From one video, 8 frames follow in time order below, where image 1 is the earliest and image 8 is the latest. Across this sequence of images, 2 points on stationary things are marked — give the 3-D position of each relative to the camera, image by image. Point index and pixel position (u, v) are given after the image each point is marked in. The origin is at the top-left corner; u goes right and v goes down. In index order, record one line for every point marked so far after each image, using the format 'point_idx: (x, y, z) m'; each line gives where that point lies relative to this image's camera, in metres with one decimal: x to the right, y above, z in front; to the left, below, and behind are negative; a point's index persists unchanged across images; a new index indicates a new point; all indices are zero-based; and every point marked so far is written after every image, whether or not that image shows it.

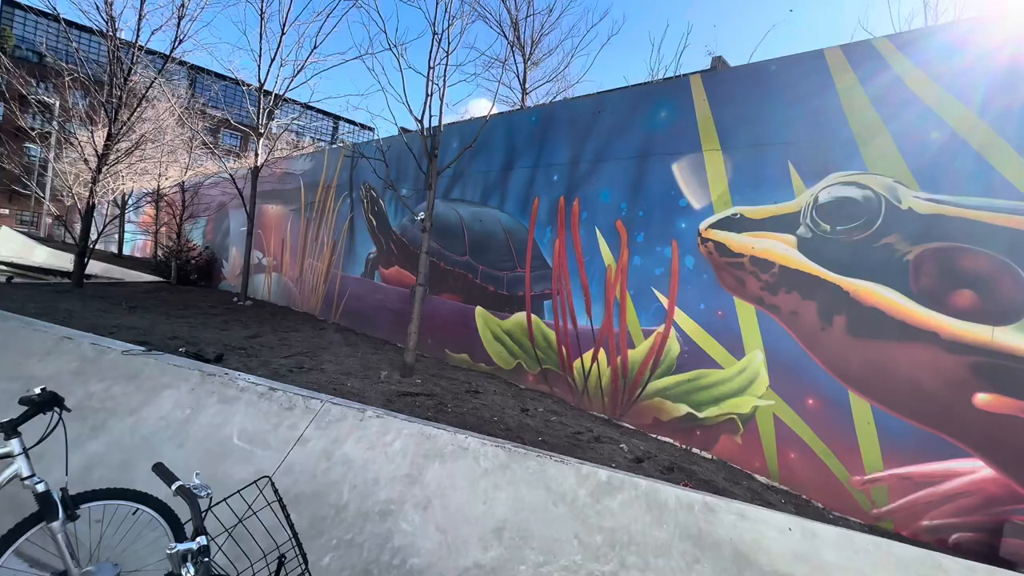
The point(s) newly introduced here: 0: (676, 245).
0: (+1.7, +0.4, +5.1) m
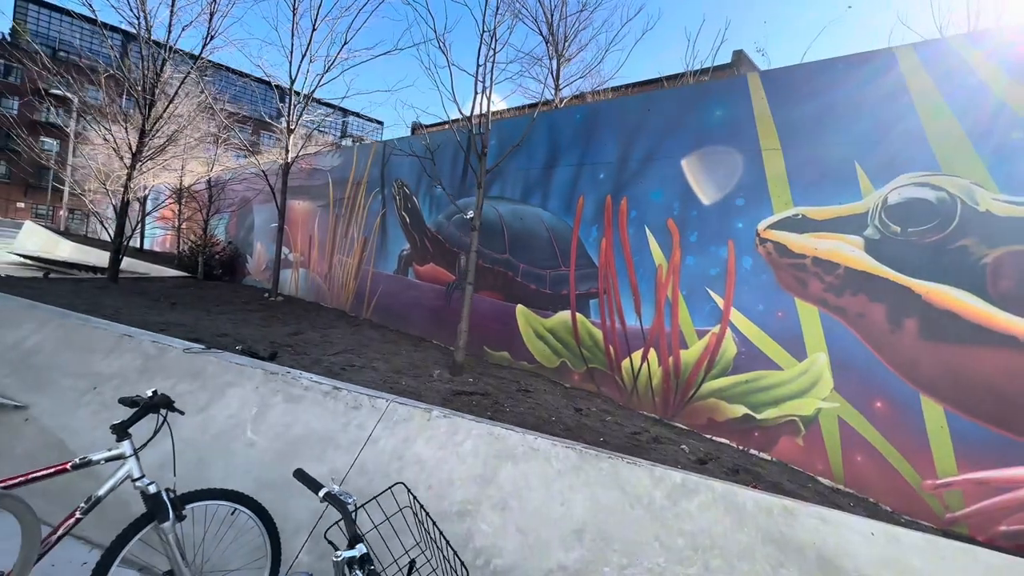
0: (+2.3, +0.4, +5.1) m
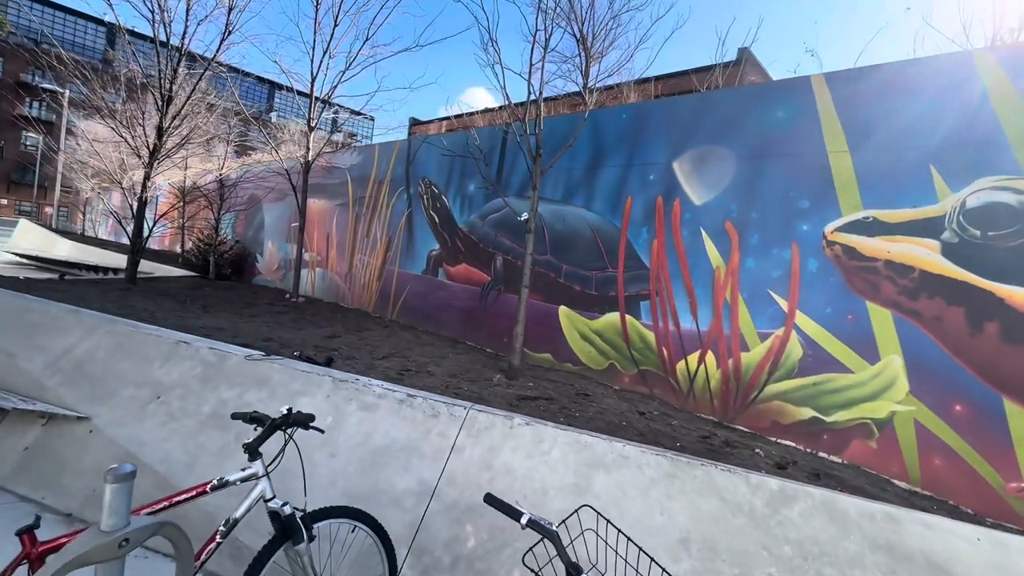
0: (+2.9, +0.4, +5.1) m
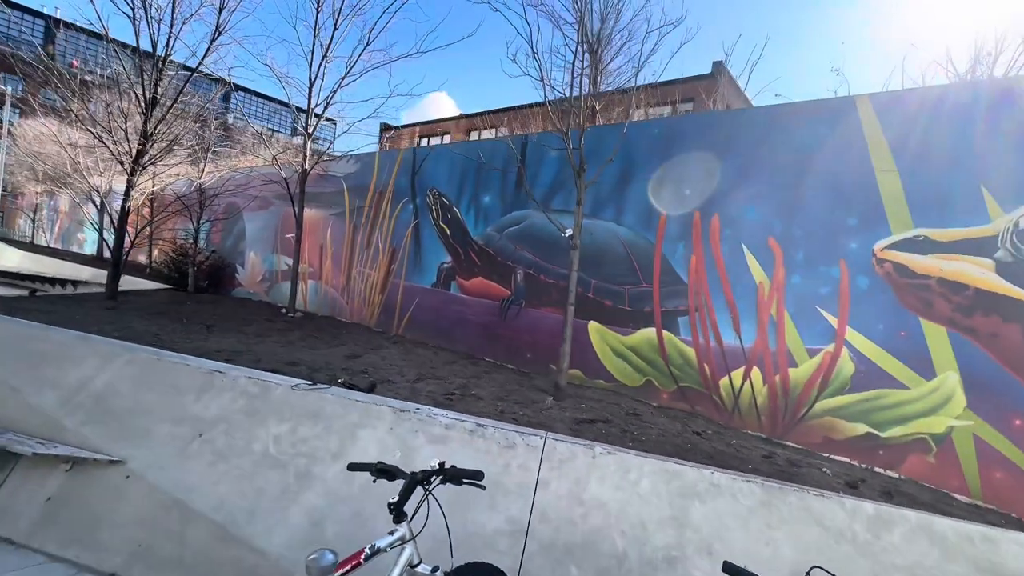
0: (+3.5, +0.2, +5.1) m
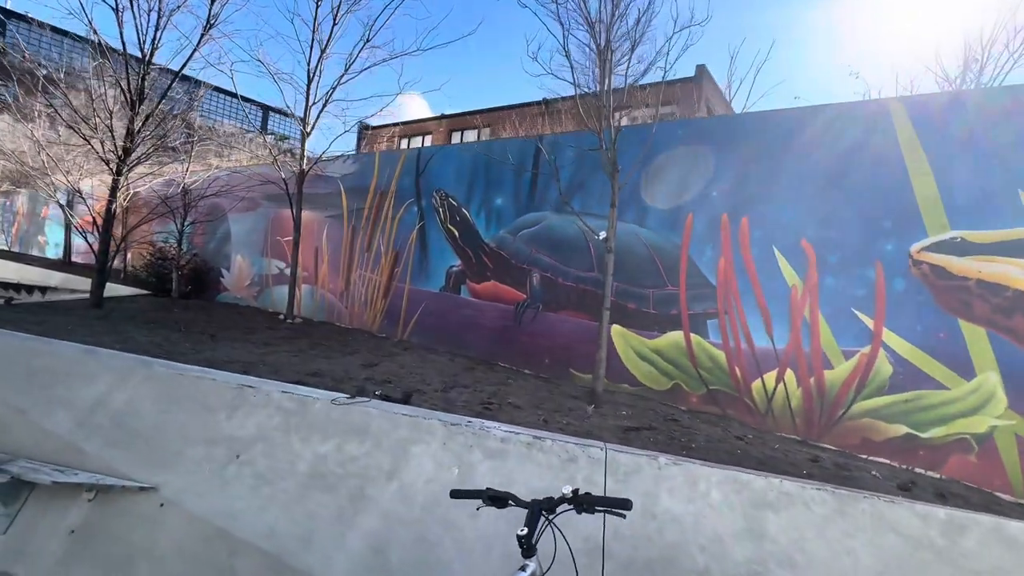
0: (+3.9, +0.2, +5.1) m
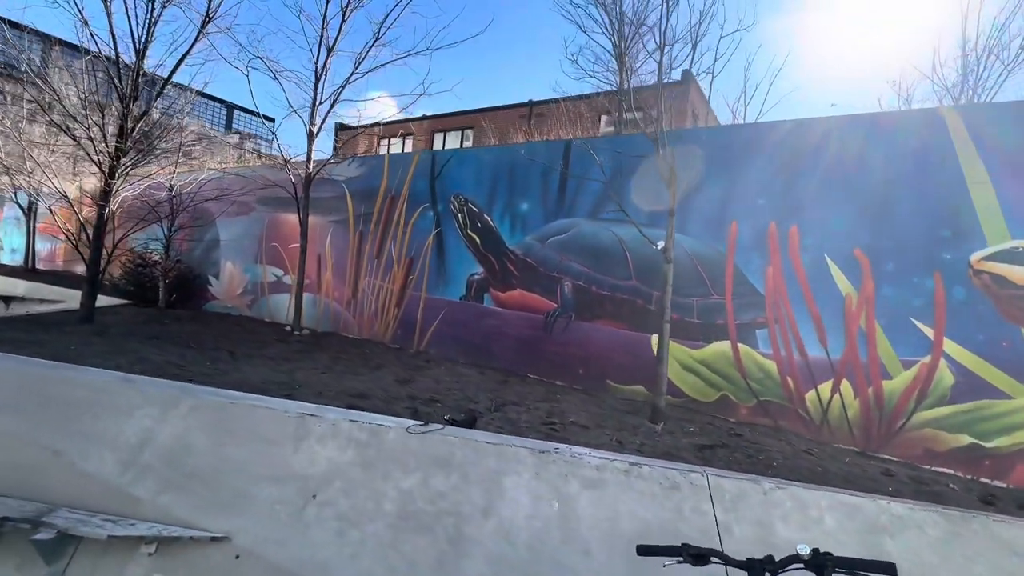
0: (+4.5, +0.1, +5.1) m
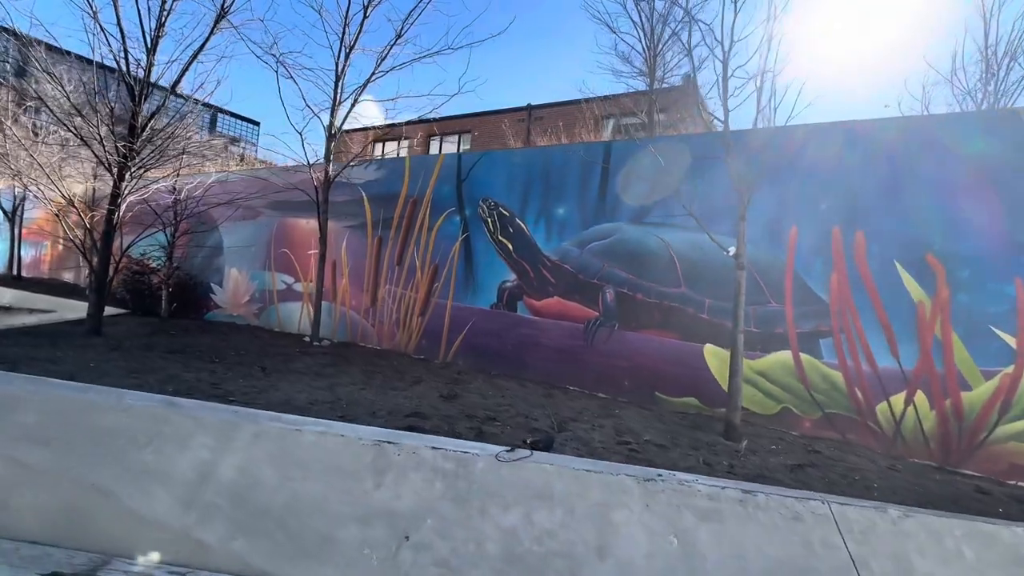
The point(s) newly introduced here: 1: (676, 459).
0: (+5.1, +0.1, +4.9) m
1: (+1.4, -1.5, +4.2) m
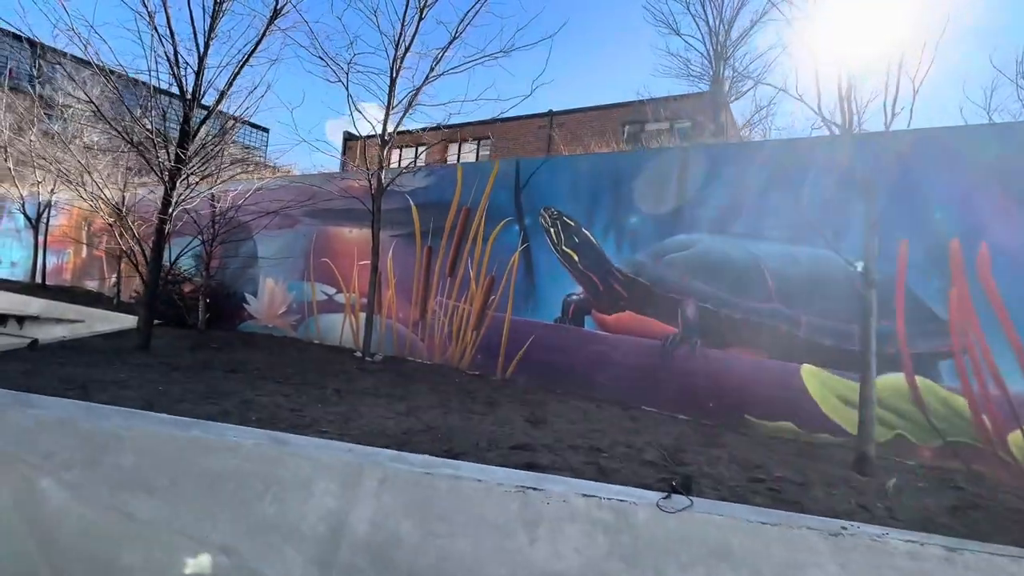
0: (+6.1, -0.1, +4.5) m
1: (+2.4, -1.6, +3.8) m
